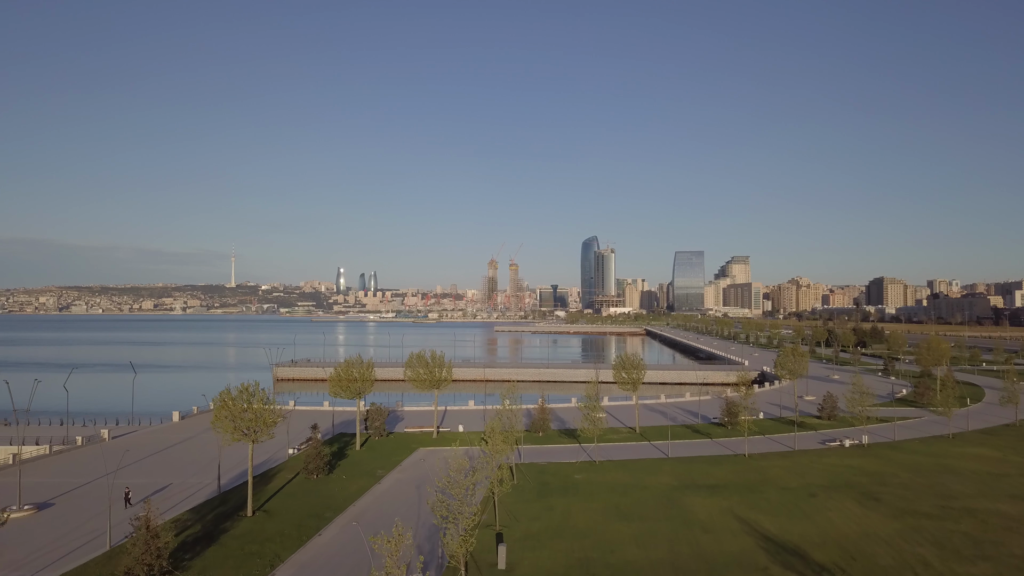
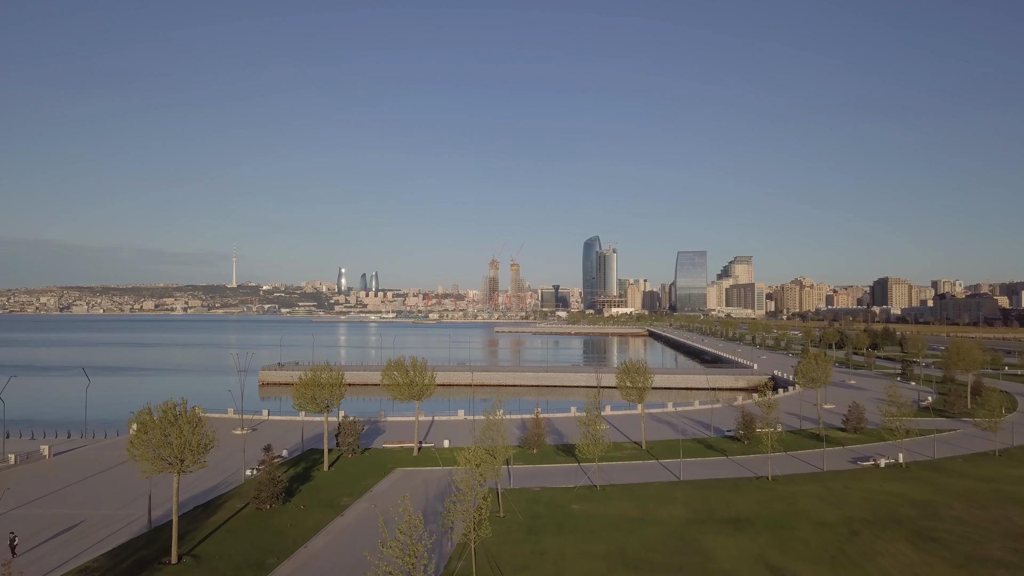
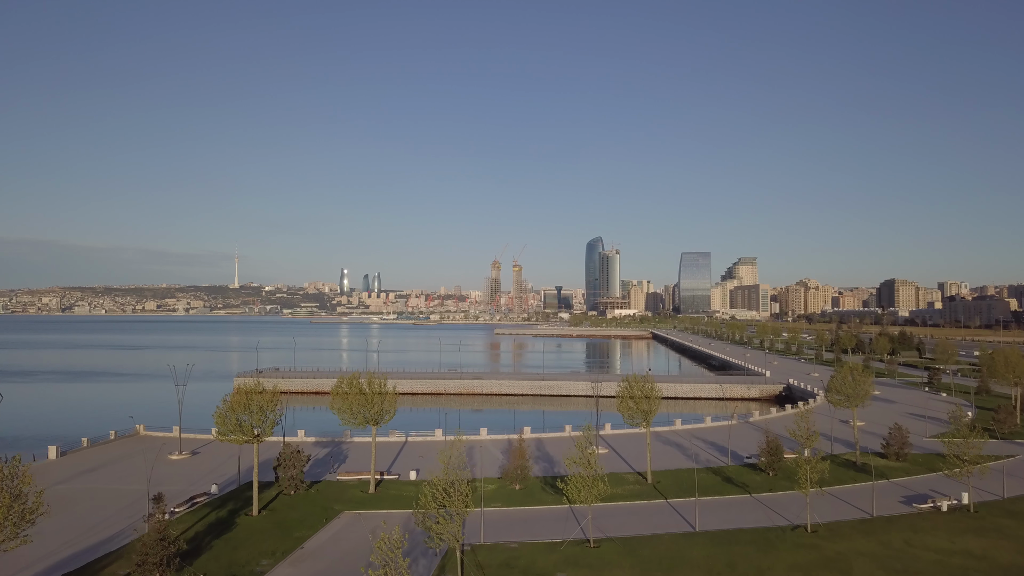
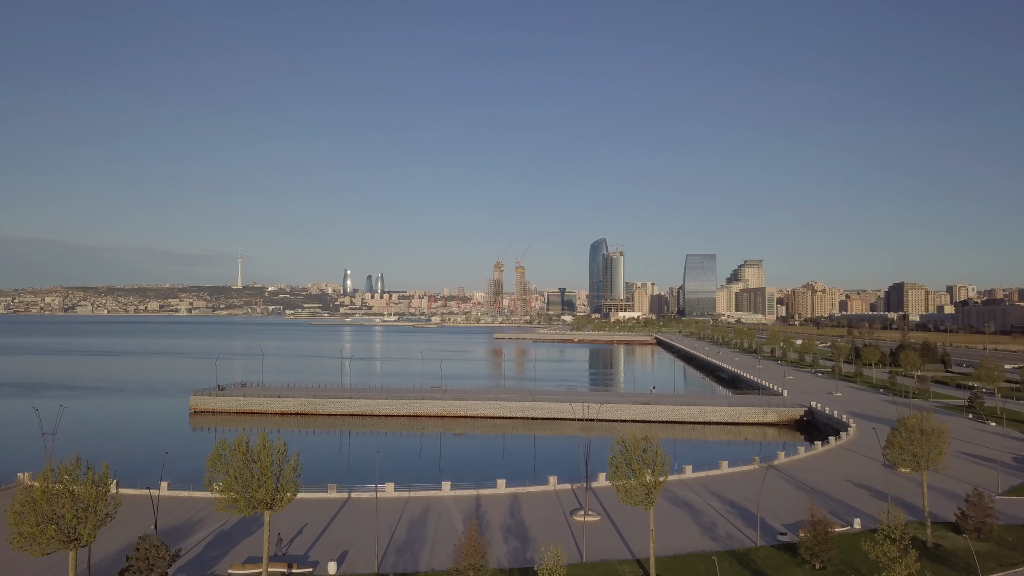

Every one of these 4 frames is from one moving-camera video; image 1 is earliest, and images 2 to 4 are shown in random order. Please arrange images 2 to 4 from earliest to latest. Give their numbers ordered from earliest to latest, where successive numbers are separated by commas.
2, 3, 4
